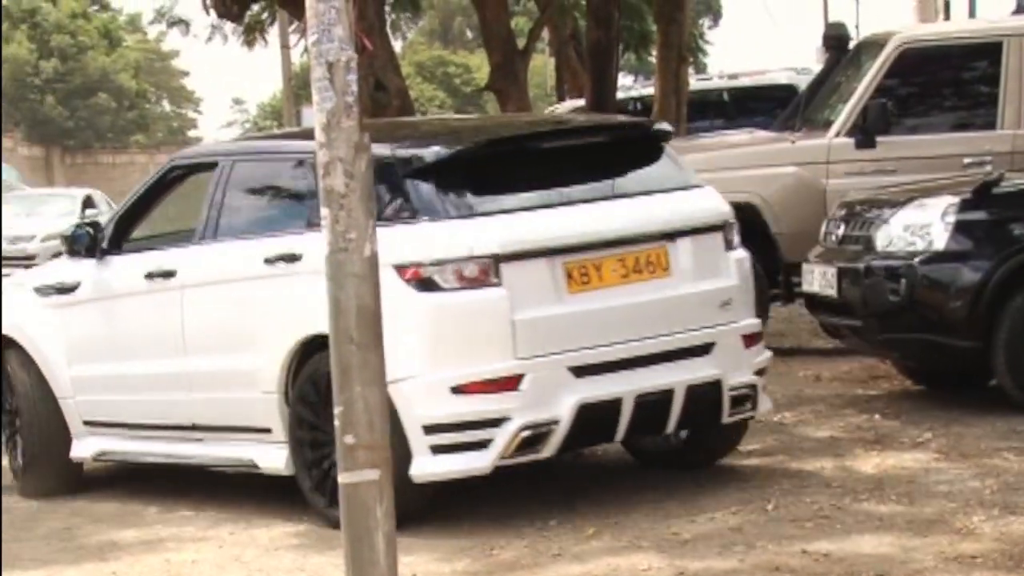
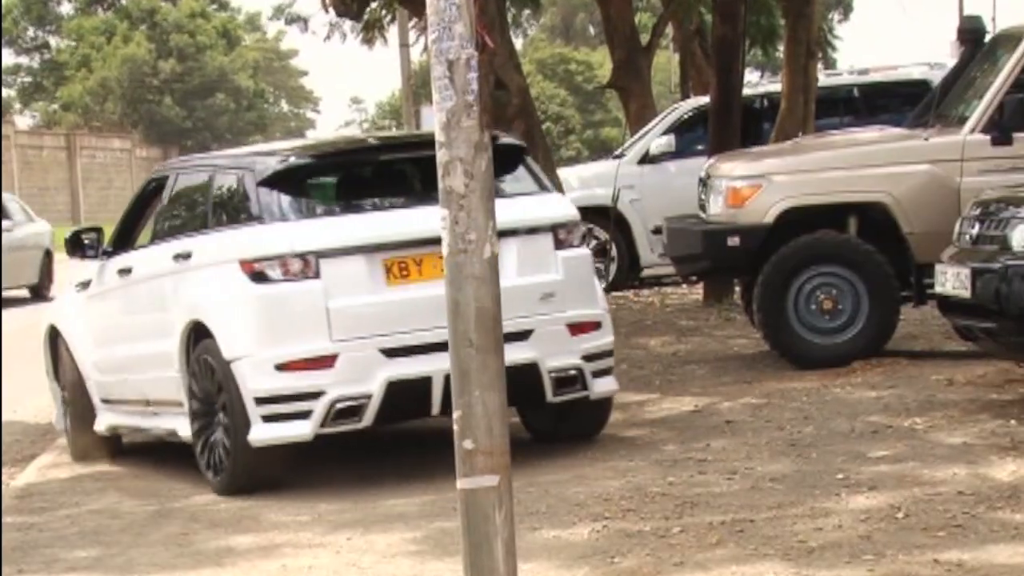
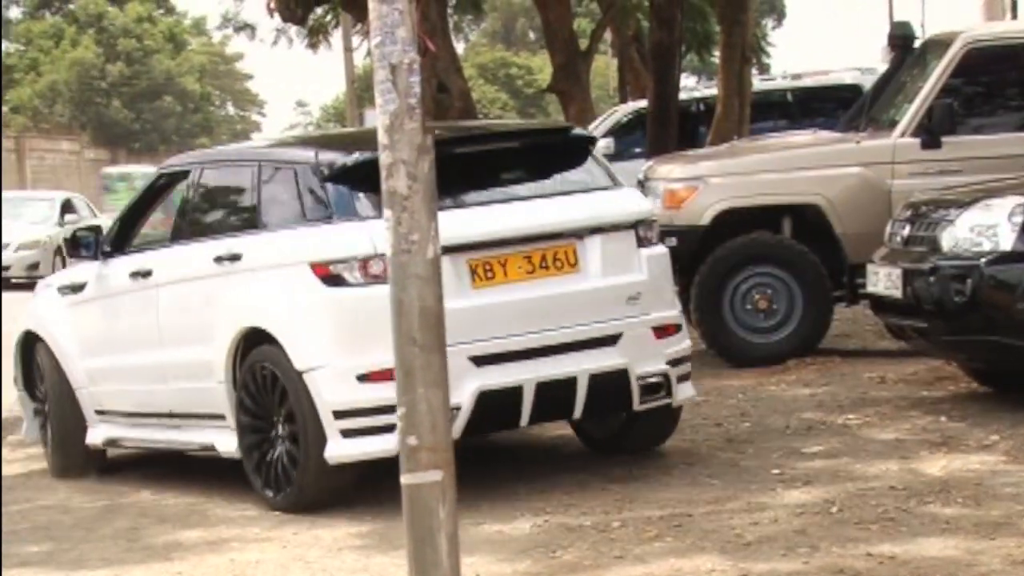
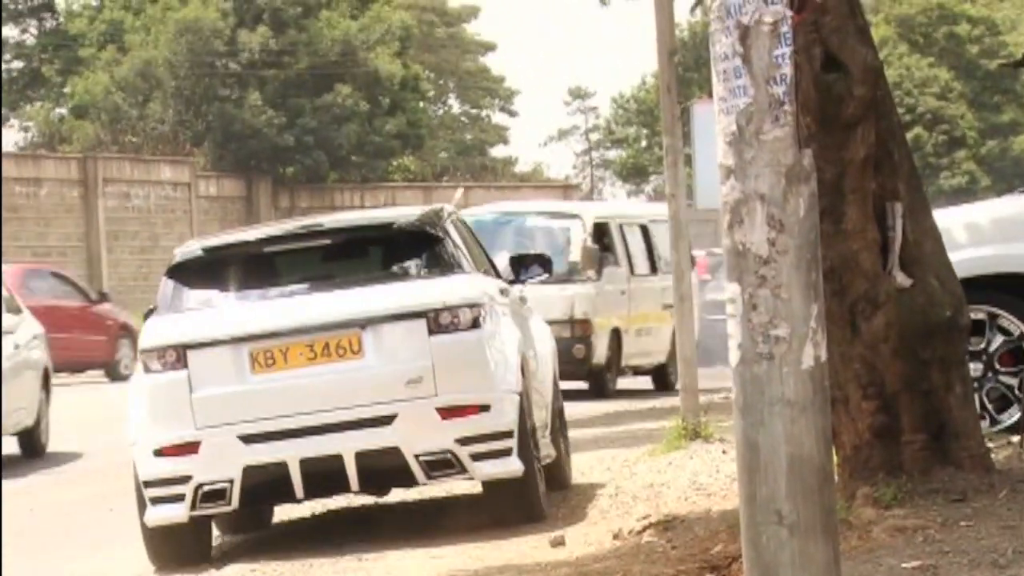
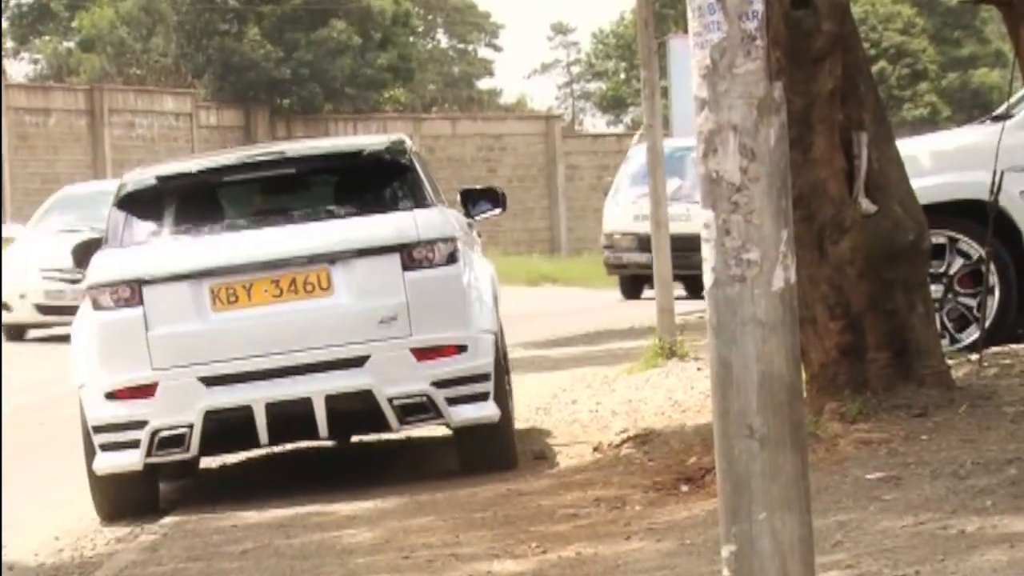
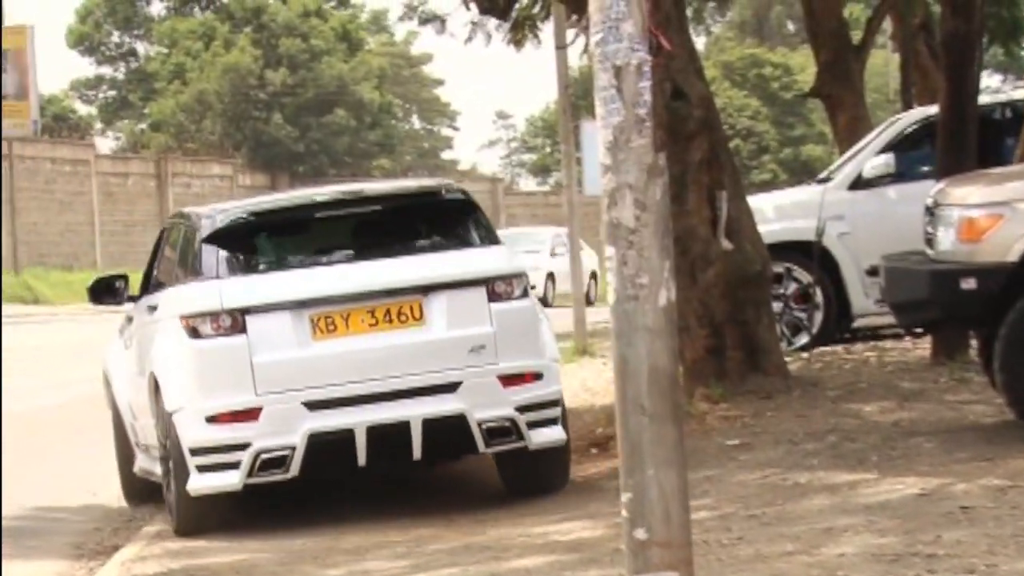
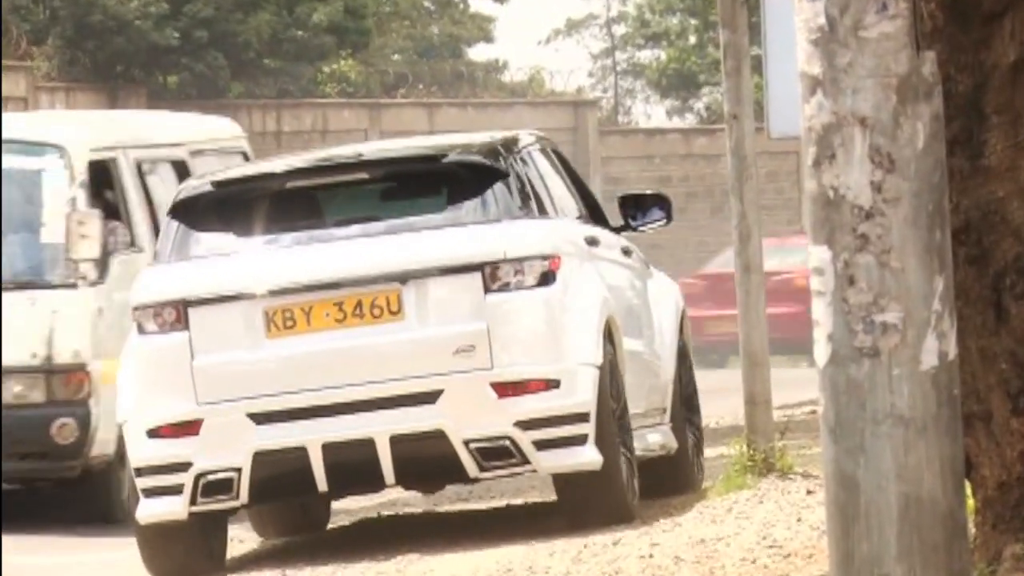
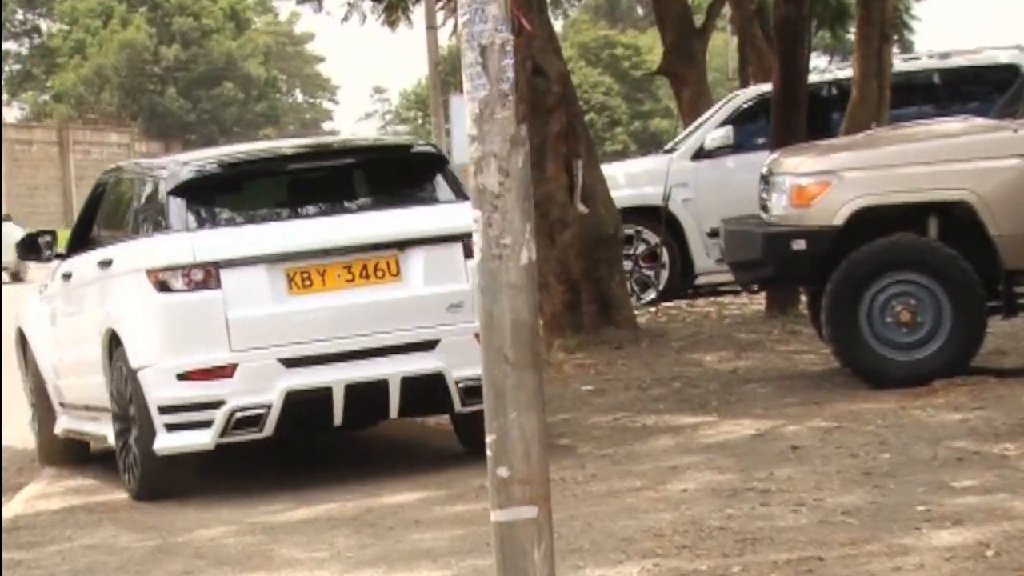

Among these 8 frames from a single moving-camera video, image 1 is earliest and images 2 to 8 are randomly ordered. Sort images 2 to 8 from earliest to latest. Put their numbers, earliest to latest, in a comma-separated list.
3, 2, 8, 6, 5, 4, 7
